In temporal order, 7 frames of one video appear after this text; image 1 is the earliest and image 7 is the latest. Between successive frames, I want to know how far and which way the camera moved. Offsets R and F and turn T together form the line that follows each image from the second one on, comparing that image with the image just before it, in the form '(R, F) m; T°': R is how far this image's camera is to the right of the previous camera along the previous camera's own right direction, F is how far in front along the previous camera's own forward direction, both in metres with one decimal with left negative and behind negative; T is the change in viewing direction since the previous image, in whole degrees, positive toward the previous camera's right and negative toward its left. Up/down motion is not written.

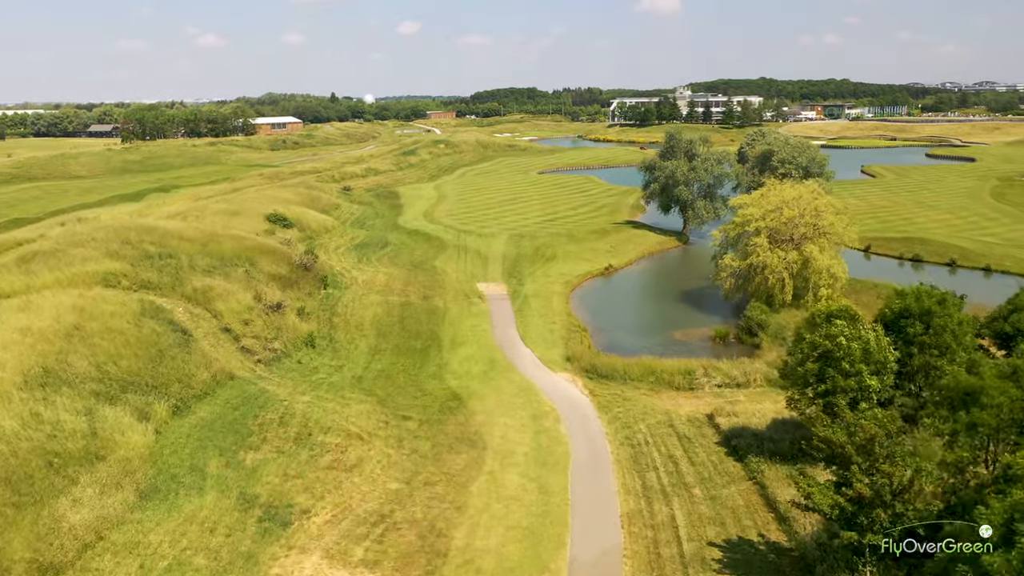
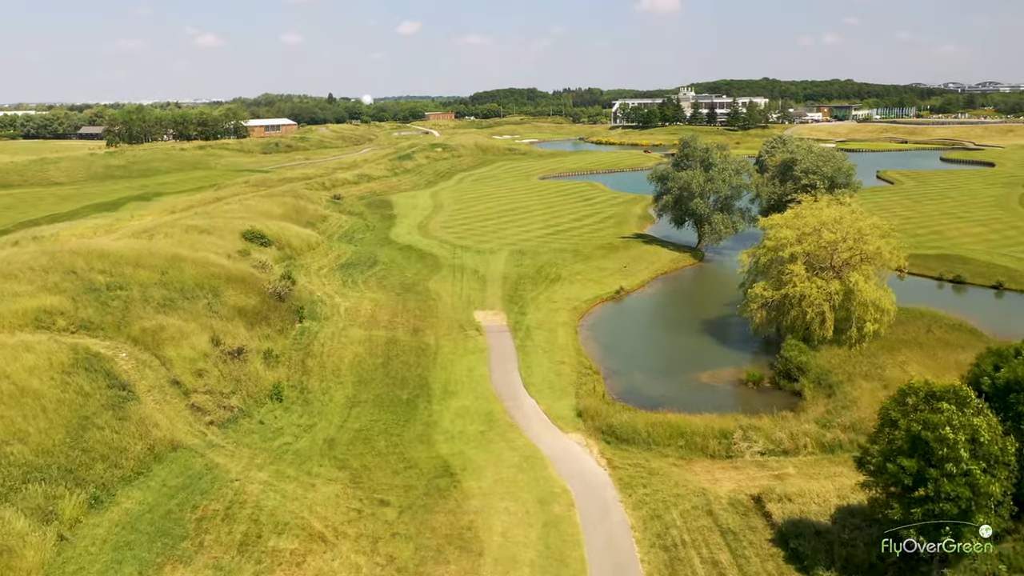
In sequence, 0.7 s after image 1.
(-0.1, +5.1) m; 0°
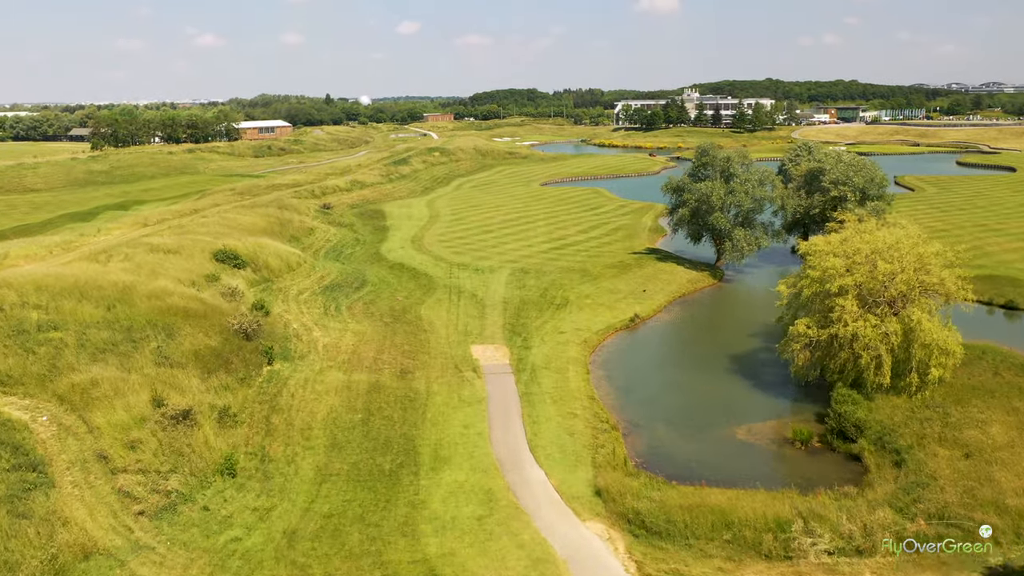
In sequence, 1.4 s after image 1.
(-0.1, +5.2) m; 0°
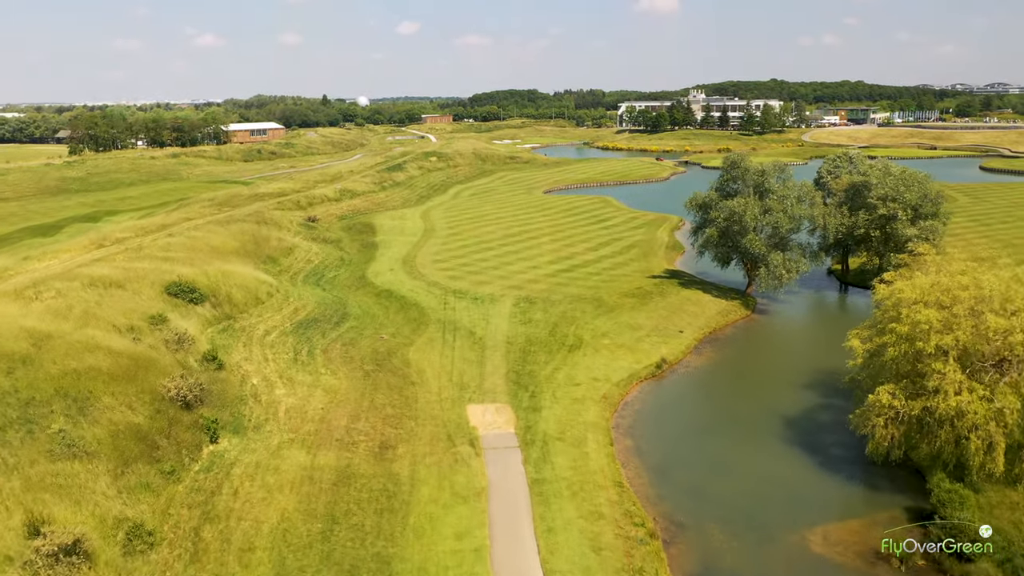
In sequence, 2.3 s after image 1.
(-0.2, +6.7) m; 0°
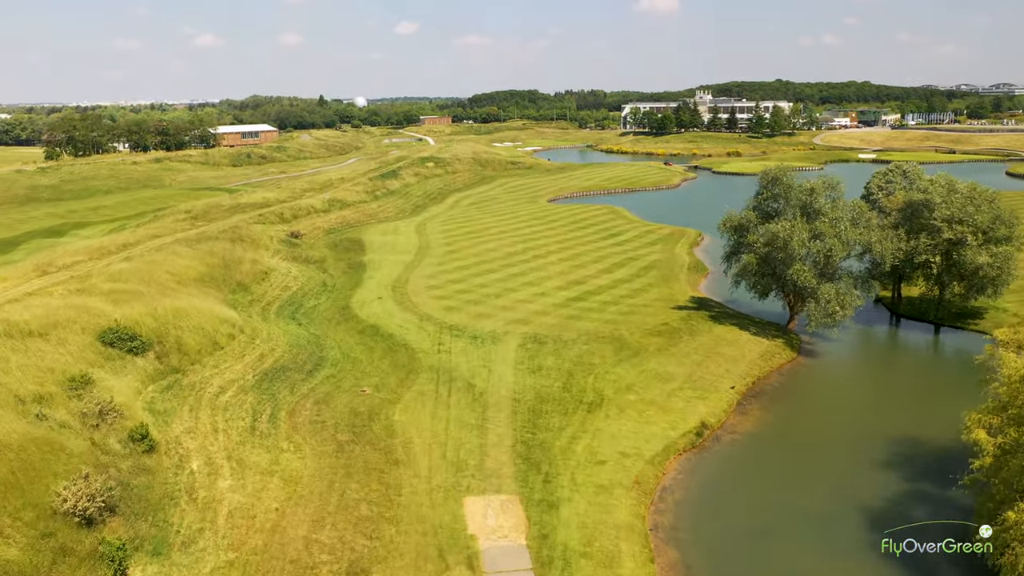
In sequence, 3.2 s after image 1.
(-0.3, +6.7) m; 0°
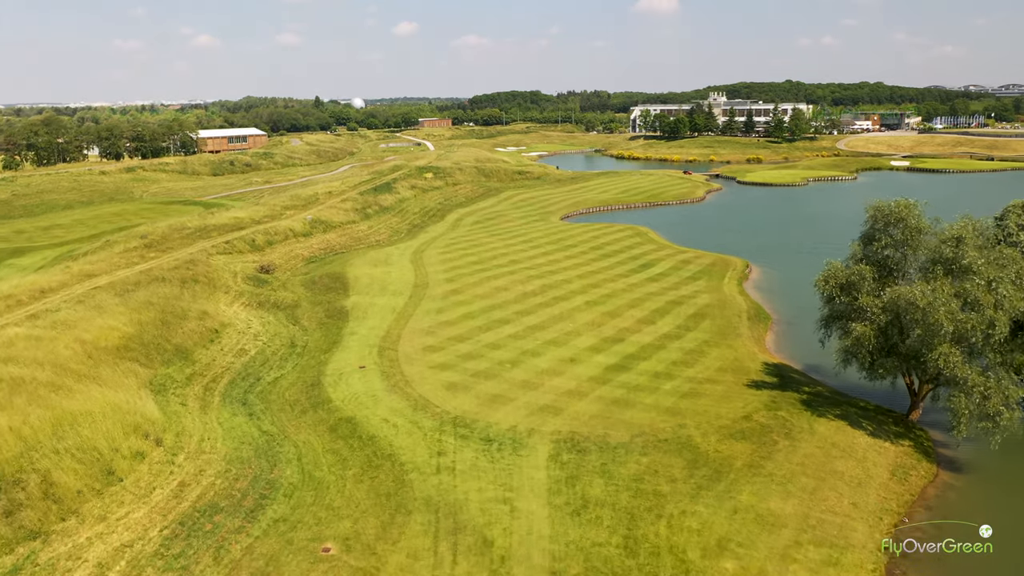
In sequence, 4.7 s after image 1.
(-1.0, +11.2) m; 0°
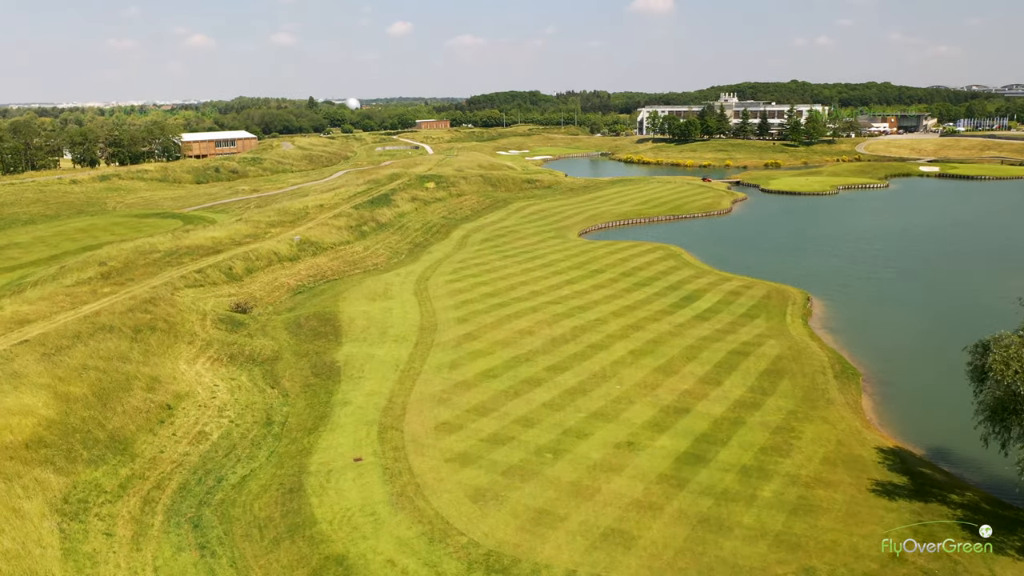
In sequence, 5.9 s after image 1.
(-1.6, +9.0) m; 0°
